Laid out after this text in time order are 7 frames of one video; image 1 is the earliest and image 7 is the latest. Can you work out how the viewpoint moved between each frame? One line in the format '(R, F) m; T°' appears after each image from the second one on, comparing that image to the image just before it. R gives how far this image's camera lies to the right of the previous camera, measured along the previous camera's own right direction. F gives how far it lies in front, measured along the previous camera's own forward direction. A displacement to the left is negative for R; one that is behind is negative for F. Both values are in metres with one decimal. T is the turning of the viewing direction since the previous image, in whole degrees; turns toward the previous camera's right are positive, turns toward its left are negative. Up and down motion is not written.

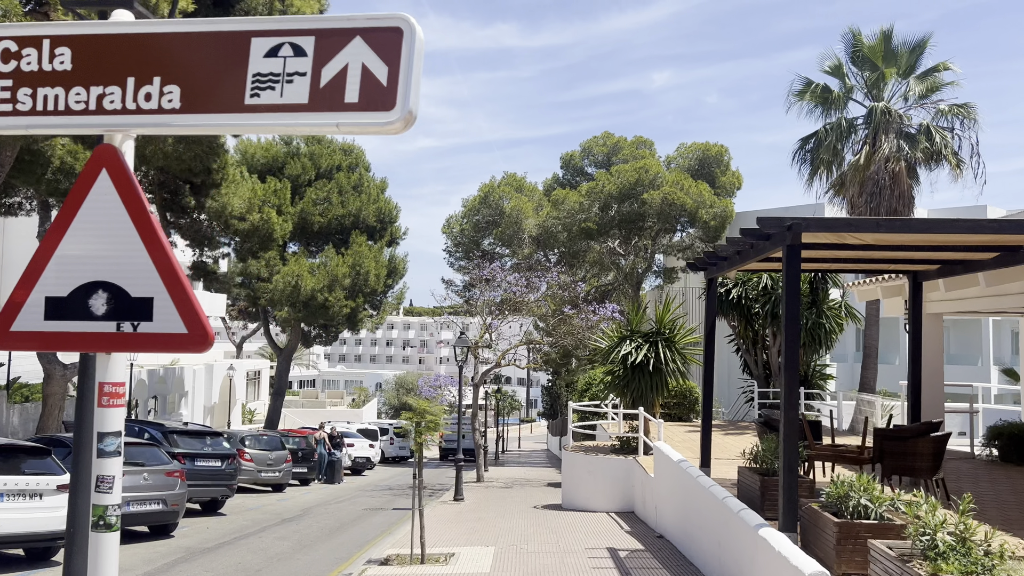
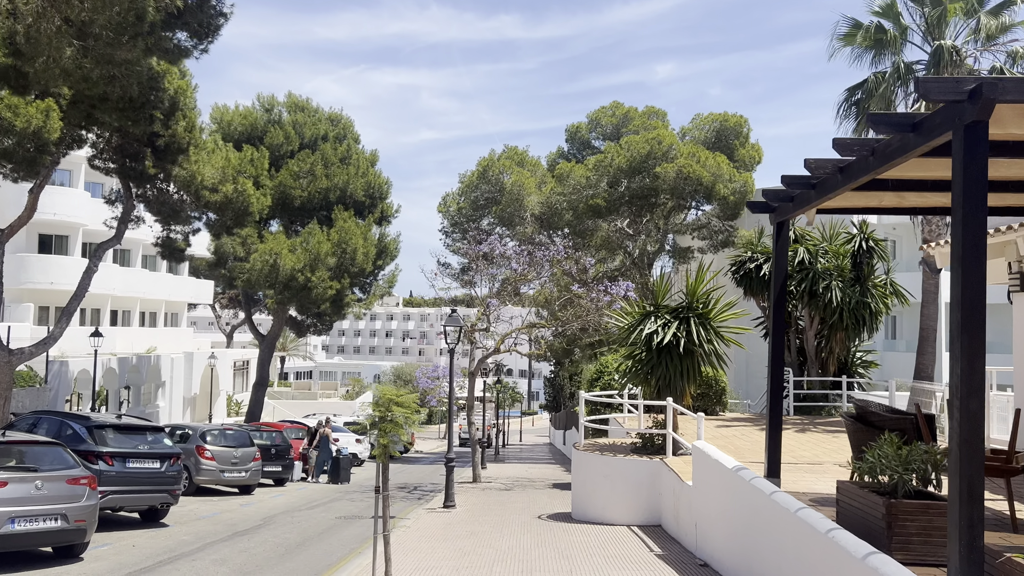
(0.0, +2.9) m; 0°
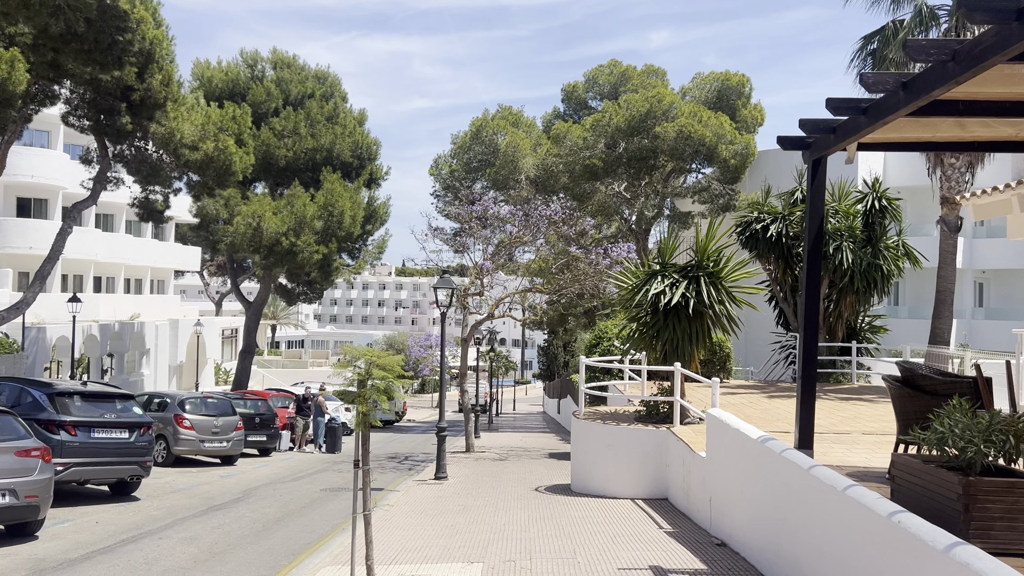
(0.0, +1.0) m; +1°
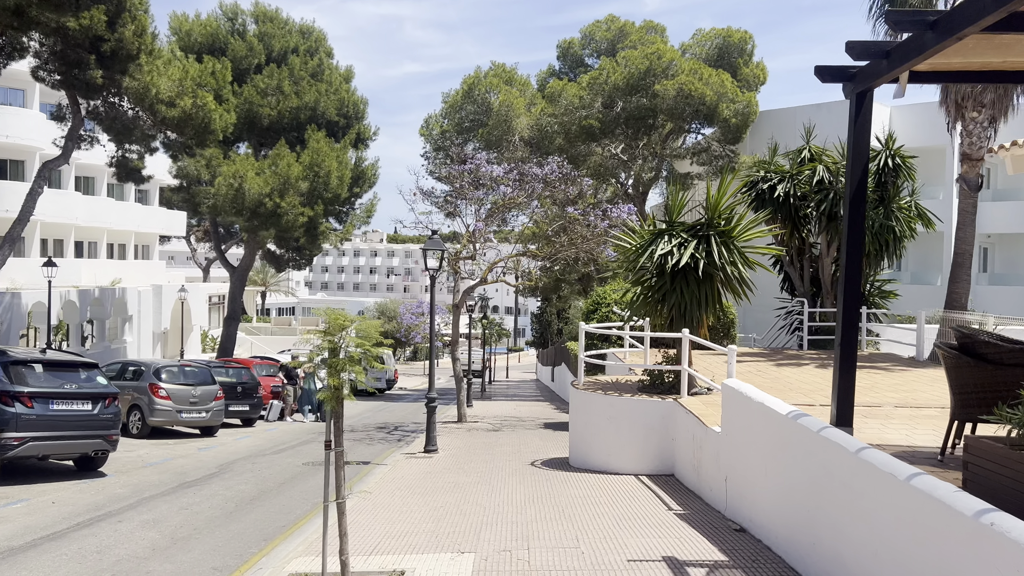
(0.0, +1.0) m; +1°
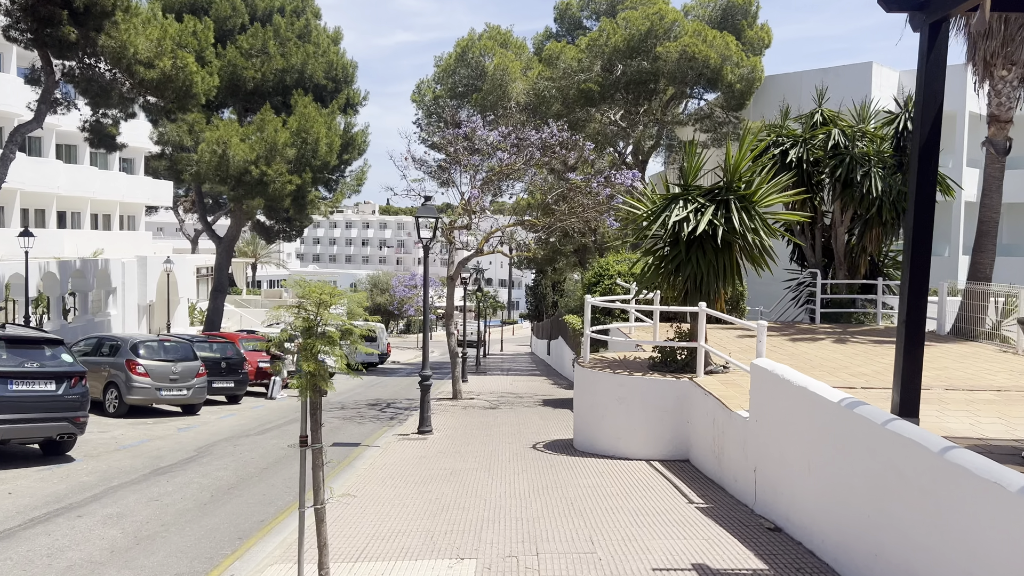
(-0.1, +0.9) m; 0°
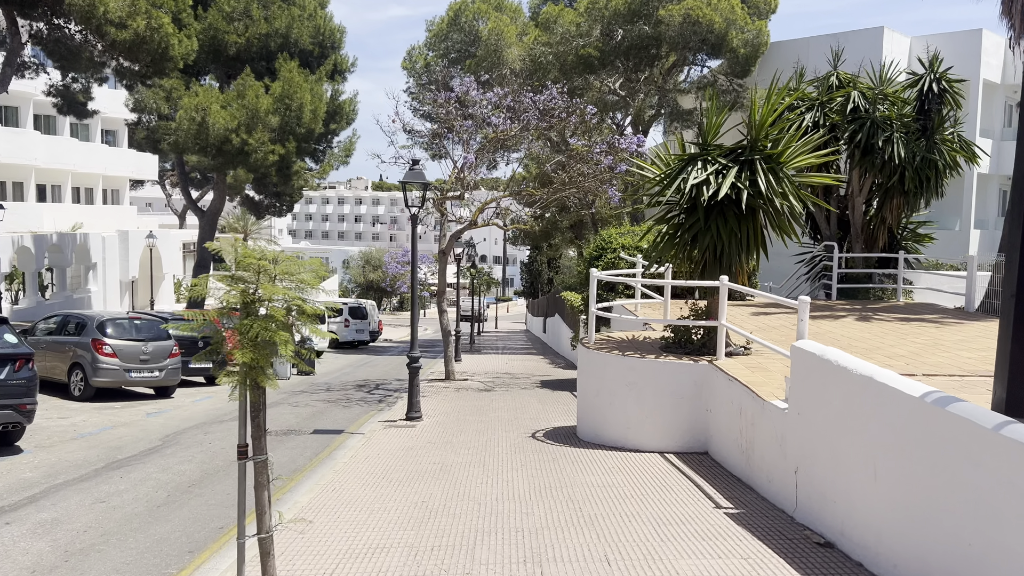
(0.0, +1.2) m; 0°
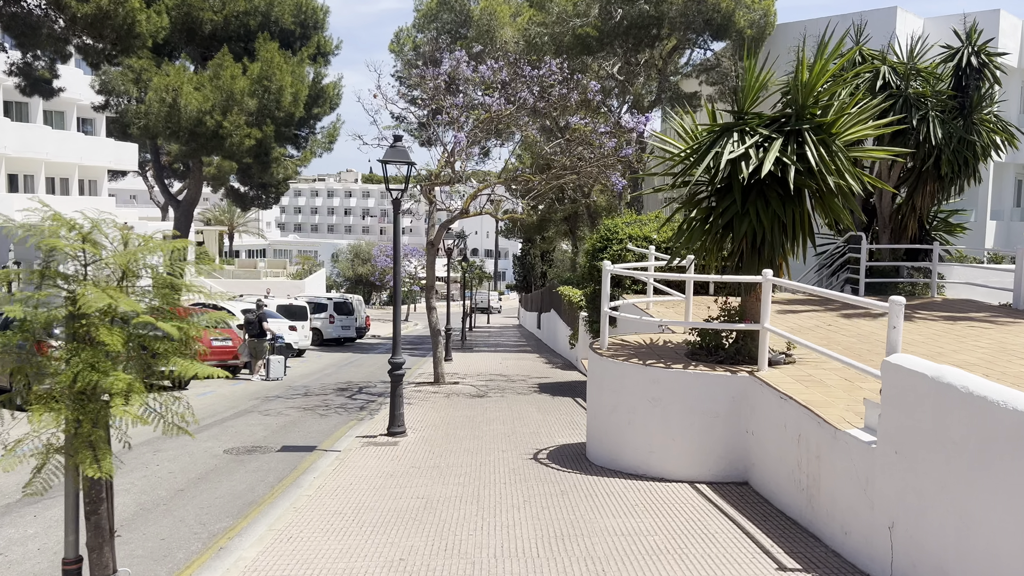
(-0.1, +1.6) m; +1°
